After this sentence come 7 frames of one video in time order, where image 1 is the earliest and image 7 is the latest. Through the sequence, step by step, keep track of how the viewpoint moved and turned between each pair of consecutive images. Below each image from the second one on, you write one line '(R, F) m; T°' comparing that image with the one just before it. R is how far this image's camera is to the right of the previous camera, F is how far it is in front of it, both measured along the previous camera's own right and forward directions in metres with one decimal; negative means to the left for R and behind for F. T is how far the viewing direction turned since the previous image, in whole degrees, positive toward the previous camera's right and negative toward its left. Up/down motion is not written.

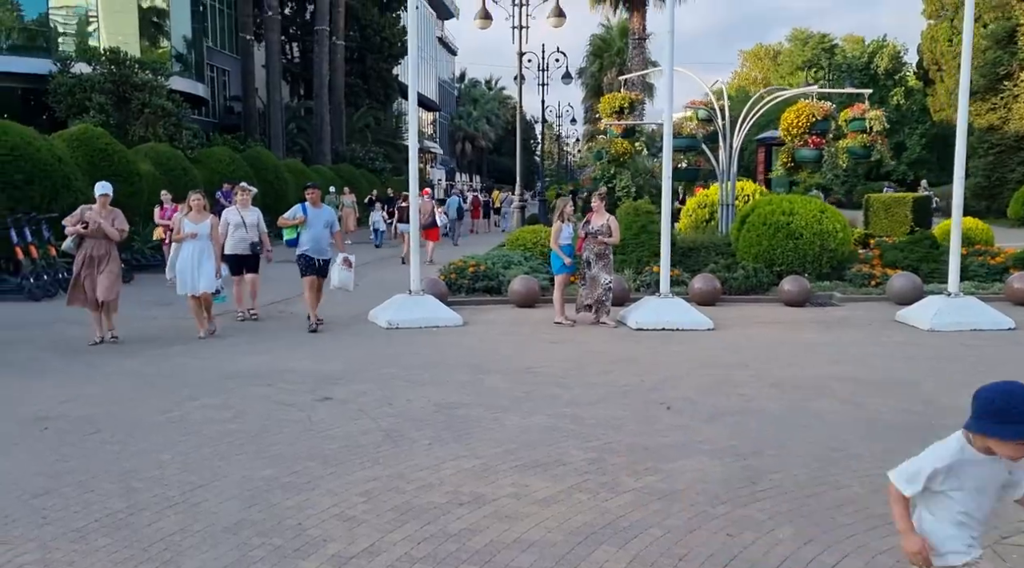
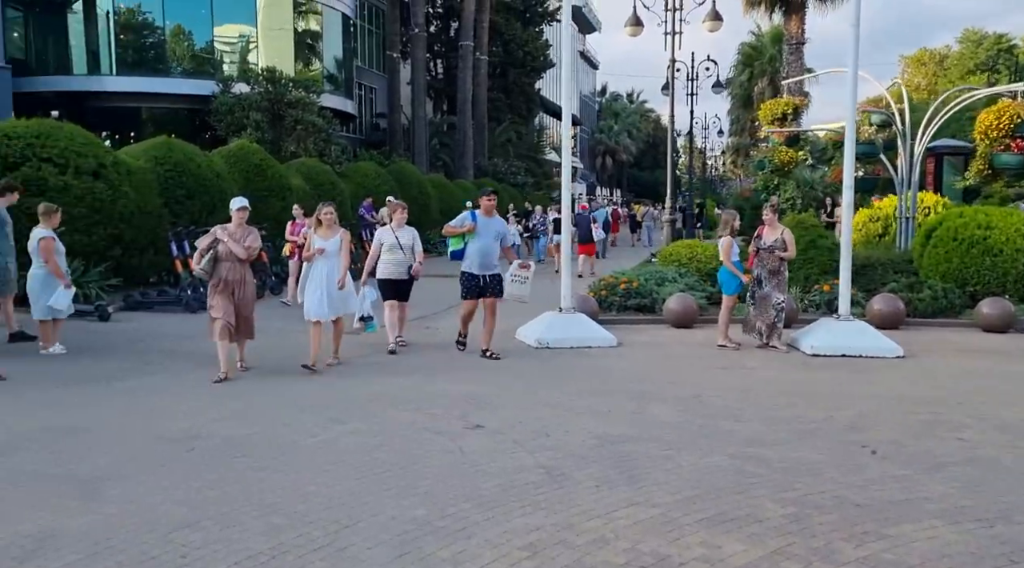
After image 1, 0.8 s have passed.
(-0.2, +0.8) m; -7°
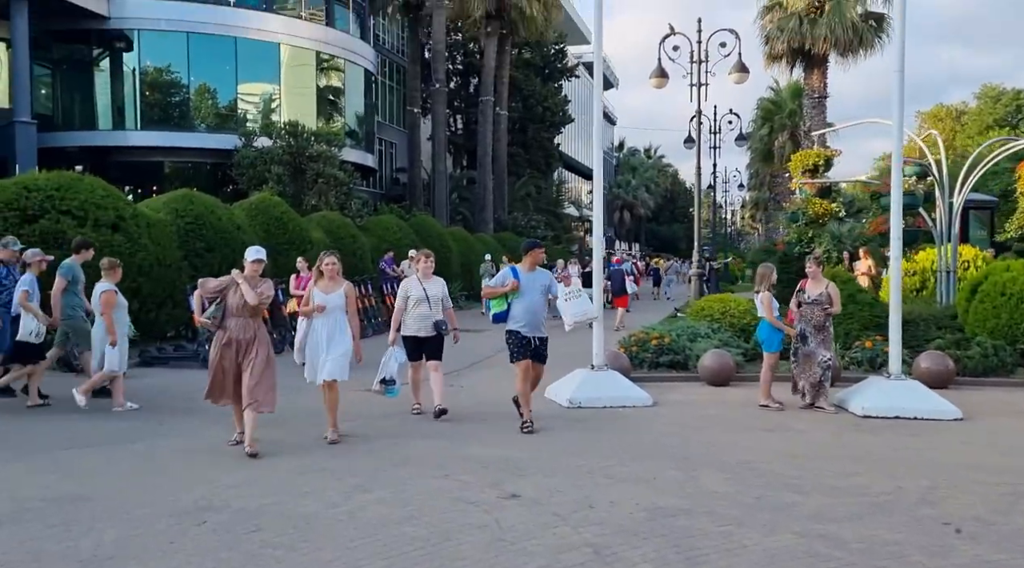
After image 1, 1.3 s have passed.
(-0.2, +0.5) m; -1°
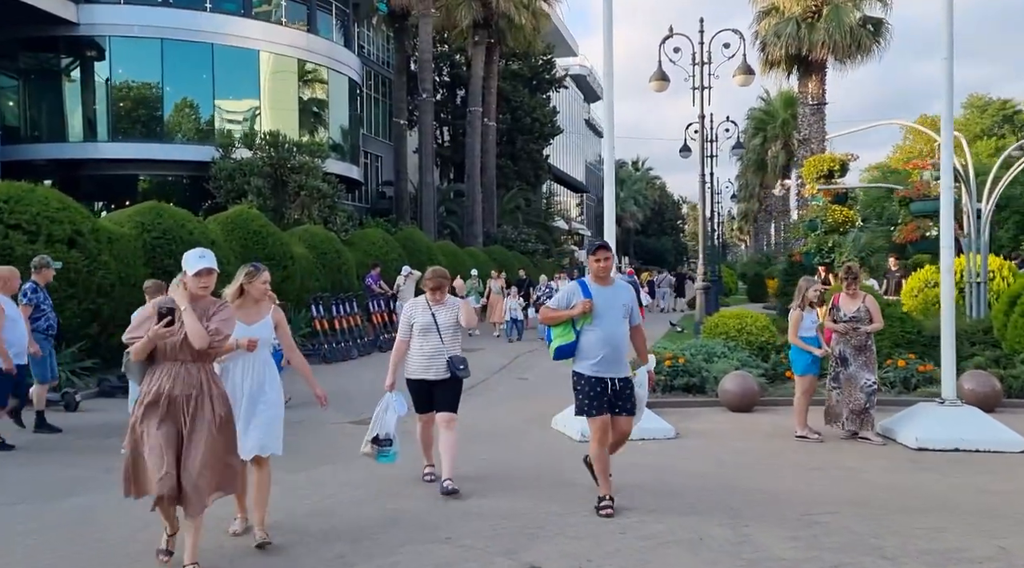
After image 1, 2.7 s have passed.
(-0.2, +1.4) m; +1°
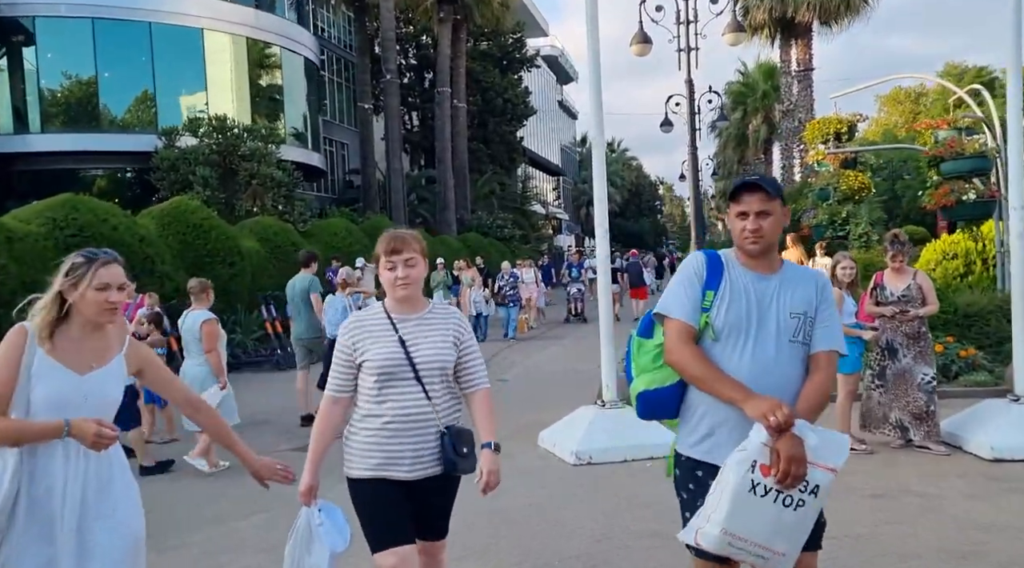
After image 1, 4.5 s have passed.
(+0.1, +2.1) m; +1°
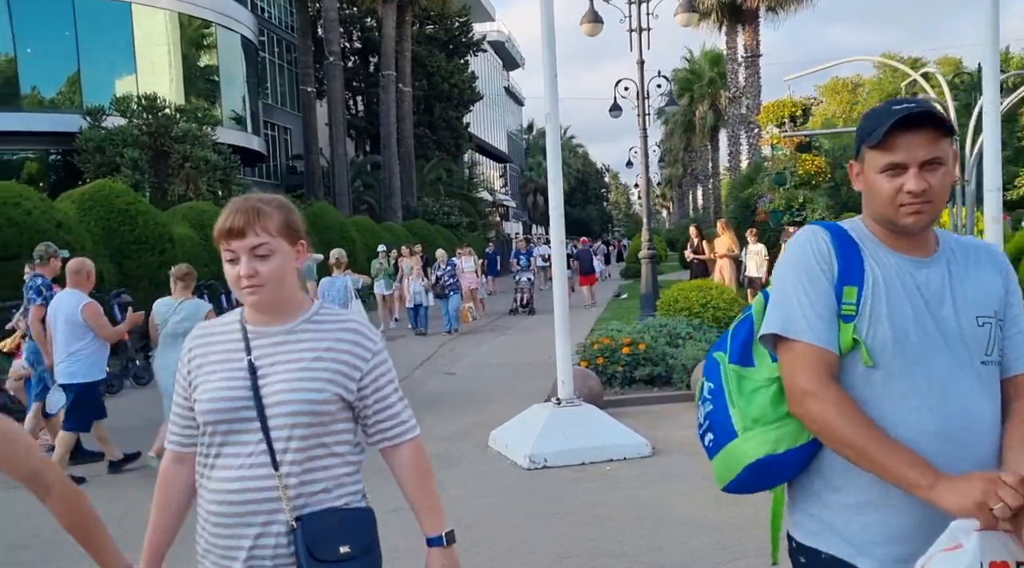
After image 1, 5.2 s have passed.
(0.0, +0.7) m; +3°
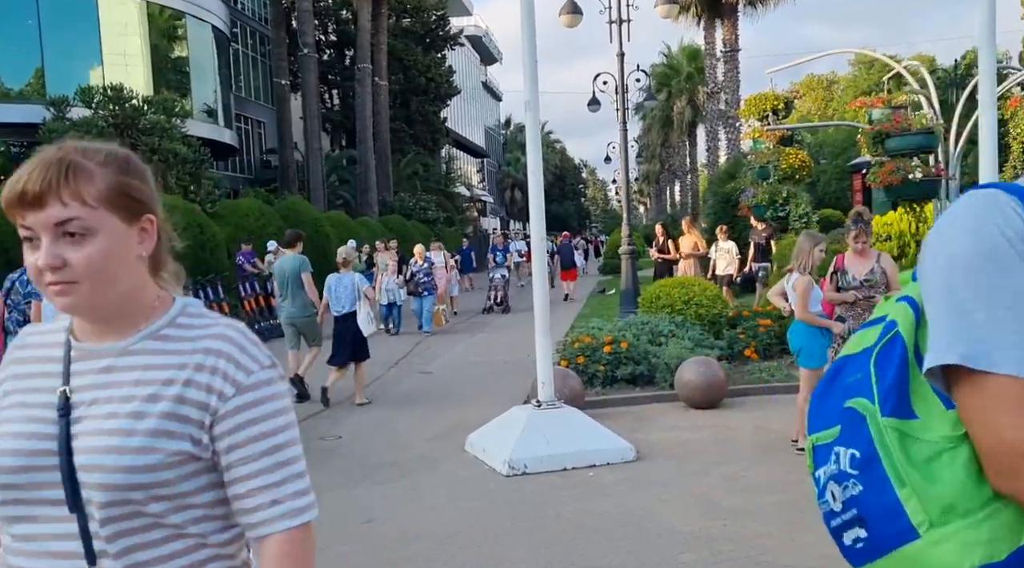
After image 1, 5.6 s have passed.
(0.0, +0.4) m; +1°
